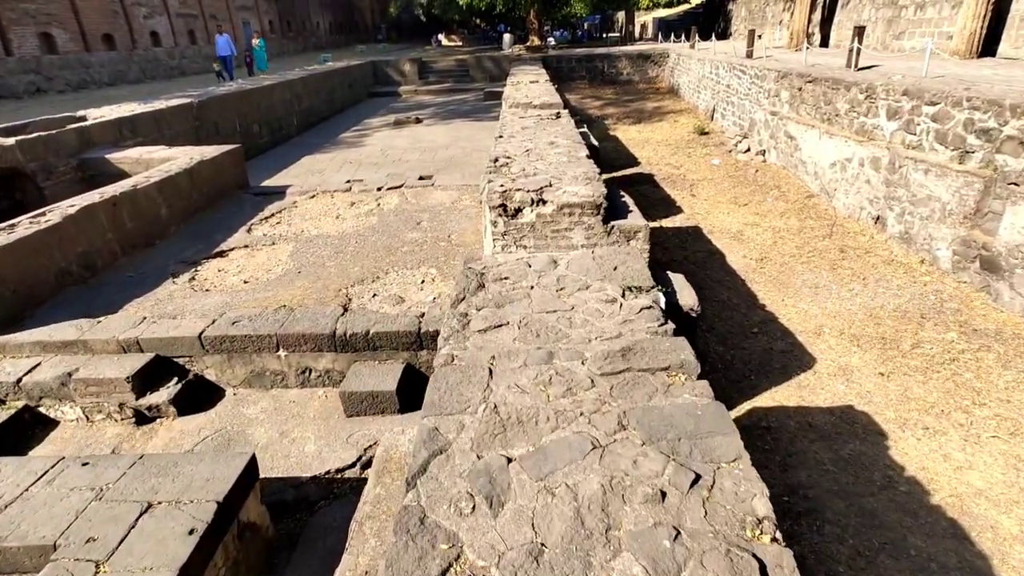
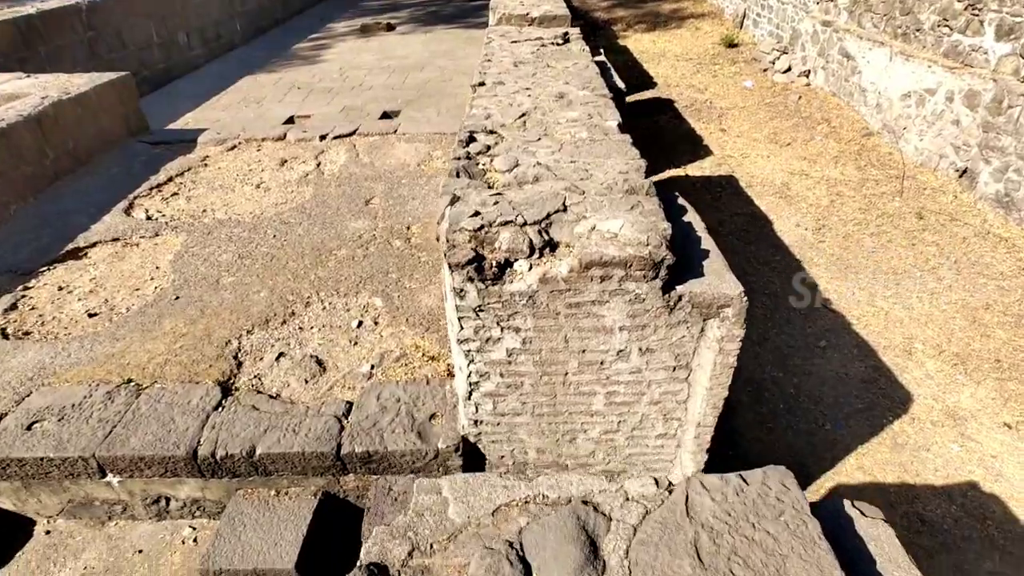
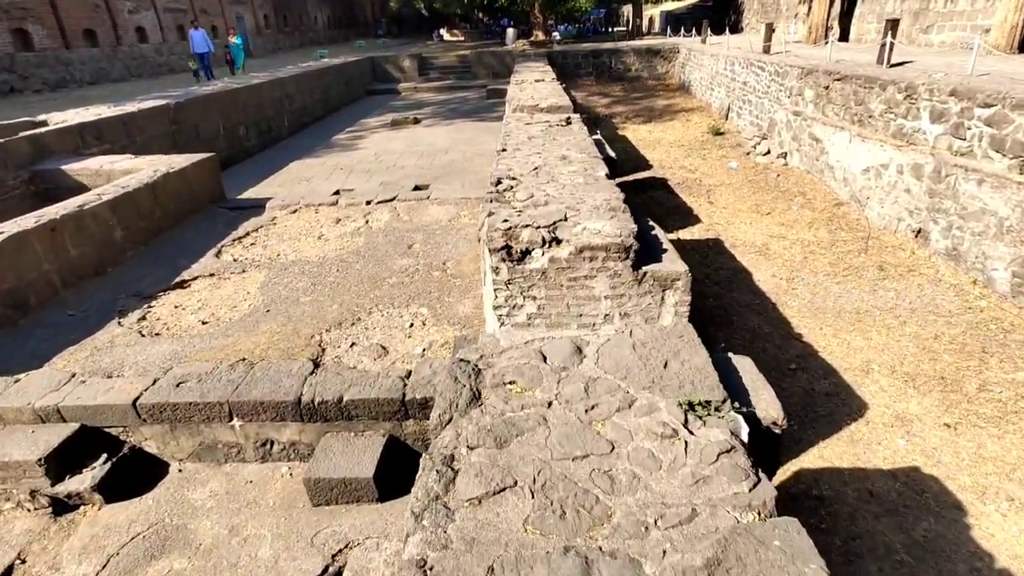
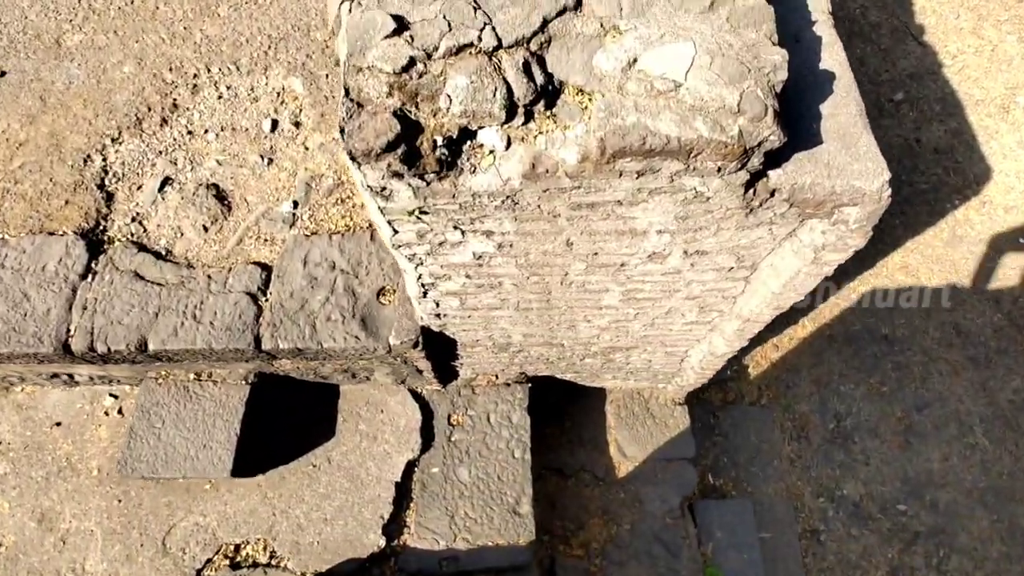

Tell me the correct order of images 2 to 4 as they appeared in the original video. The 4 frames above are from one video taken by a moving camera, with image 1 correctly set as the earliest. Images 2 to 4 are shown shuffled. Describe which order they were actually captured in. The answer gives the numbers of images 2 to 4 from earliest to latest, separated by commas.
3, 2, 4
